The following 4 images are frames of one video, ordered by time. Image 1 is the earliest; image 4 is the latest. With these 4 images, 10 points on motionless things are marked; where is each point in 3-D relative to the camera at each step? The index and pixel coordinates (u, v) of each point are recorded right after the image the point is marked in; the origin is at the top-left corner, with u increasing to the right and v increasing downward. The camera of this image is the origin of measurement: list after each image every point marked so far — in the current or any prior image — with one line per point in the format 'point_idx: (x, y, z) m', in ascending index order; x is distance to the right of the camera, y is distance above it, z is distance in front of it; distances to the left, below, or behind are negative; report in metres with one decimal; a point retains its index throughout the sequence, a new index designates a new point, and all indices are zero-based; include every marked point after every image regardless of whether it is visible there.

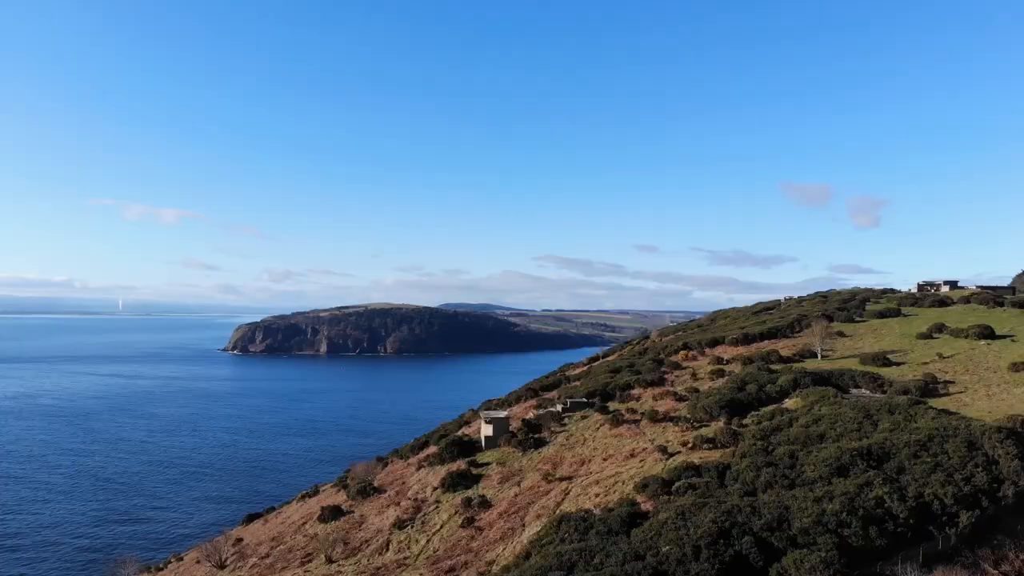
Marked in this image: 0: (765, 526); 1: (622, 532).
0: (+8.1, -7.6, +19.5) m
1: (+3.6, -8.0, +20.0) m
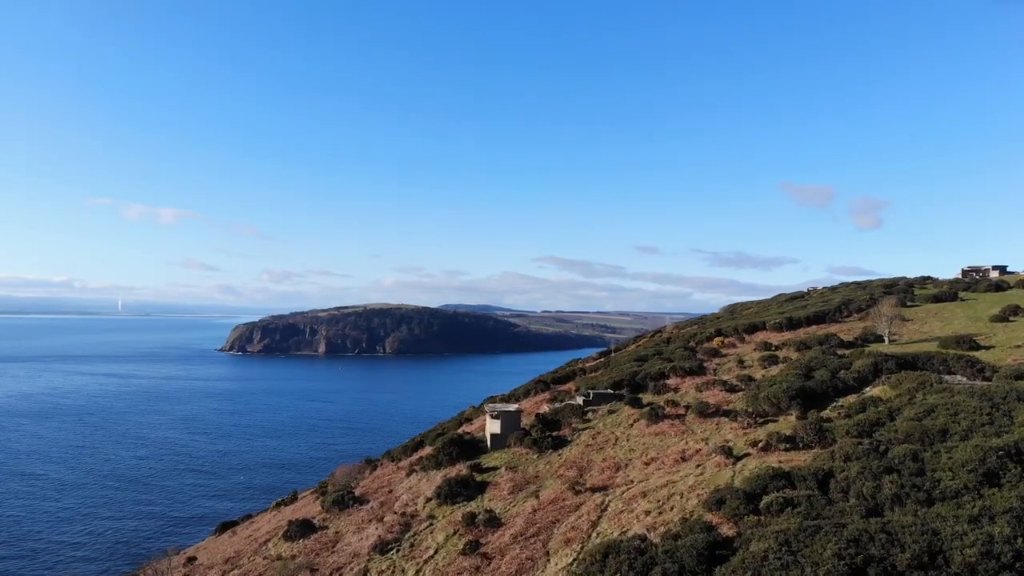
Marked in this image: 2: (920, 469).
0: (+8.7, -5.9, +13.1) m
1: (+4.2, -6.3, +13.6) m
2: (+11.4, -5.0, +16.9) m
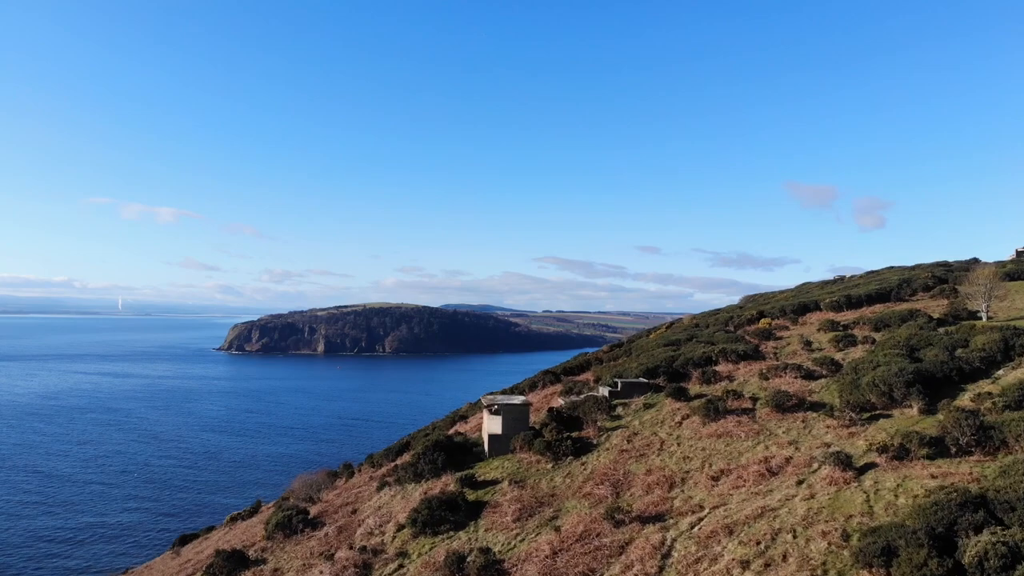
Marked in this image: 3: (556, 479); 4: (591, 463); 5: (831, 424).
0: (+8.8, -4.3, +6.3) m
1: (+4.3, -4.7, +6.8) m
2: (+11.5, -3.4, +10.1) m
3: (+1.3, -5.4, +17.2) m
4: (+2.3, -5.1, +17.7) m
5: (+8.8, -3.7, +17.0) m
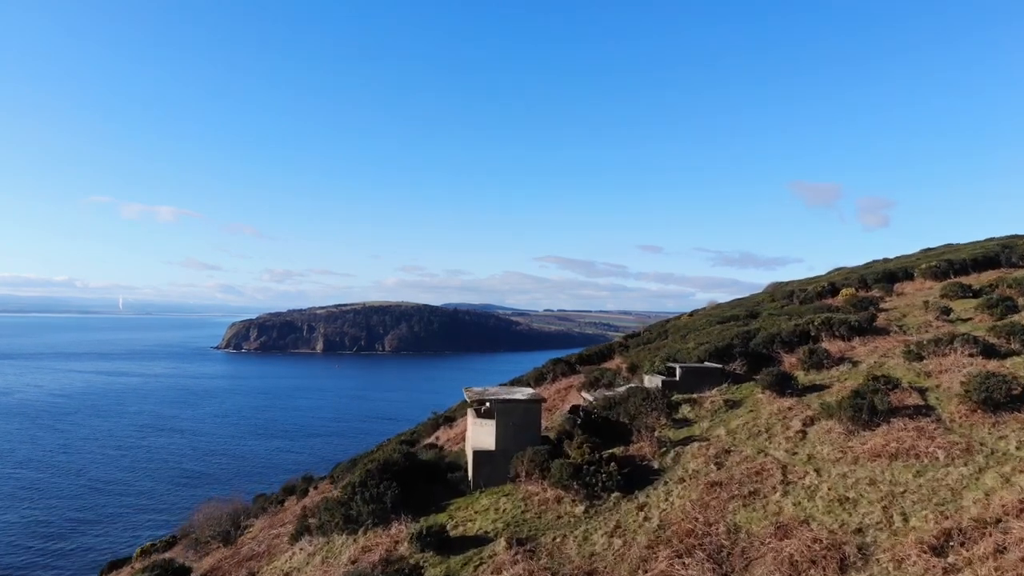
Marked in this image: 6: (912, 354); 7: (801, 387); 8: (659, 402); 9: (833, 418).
0: (+8.8, -2.7, -1.8) m
1: (+4.3, -3.1, -1.2) m
2: (+11.5, -1.8, +2.0) m
3: (+1.3, -3.8, +9.2) m
4: (+2.3, -3.5, +9.7) m
5: (+8.8, -2.1, +8.9) m
6: (+9.0, -1.5, +13.7) m
7: (+6.2, -2.1, +13.2) m
8: (+3.3, -2.5, +13.4) m
9: (+5.8, -2.3, +11.1) m
